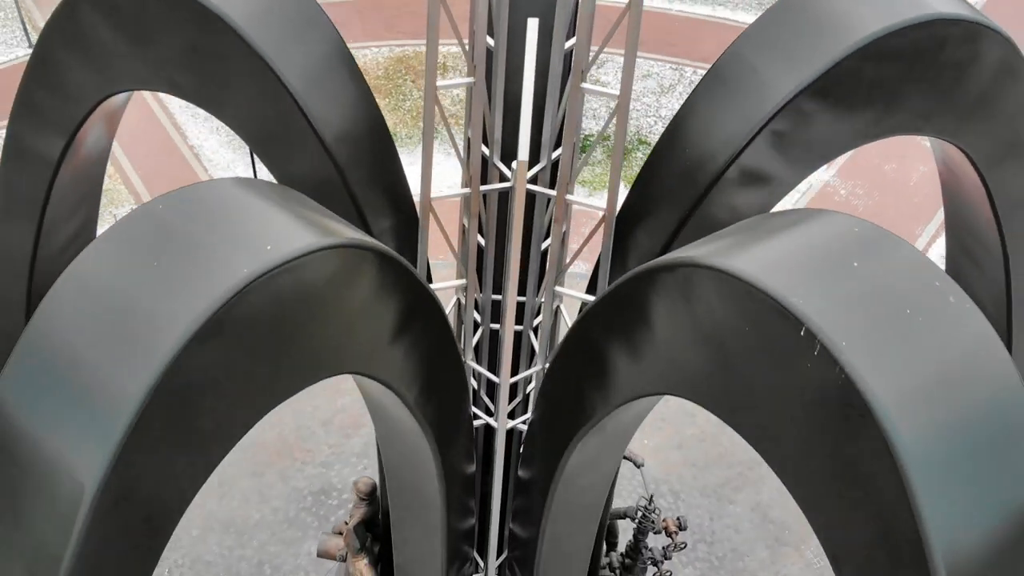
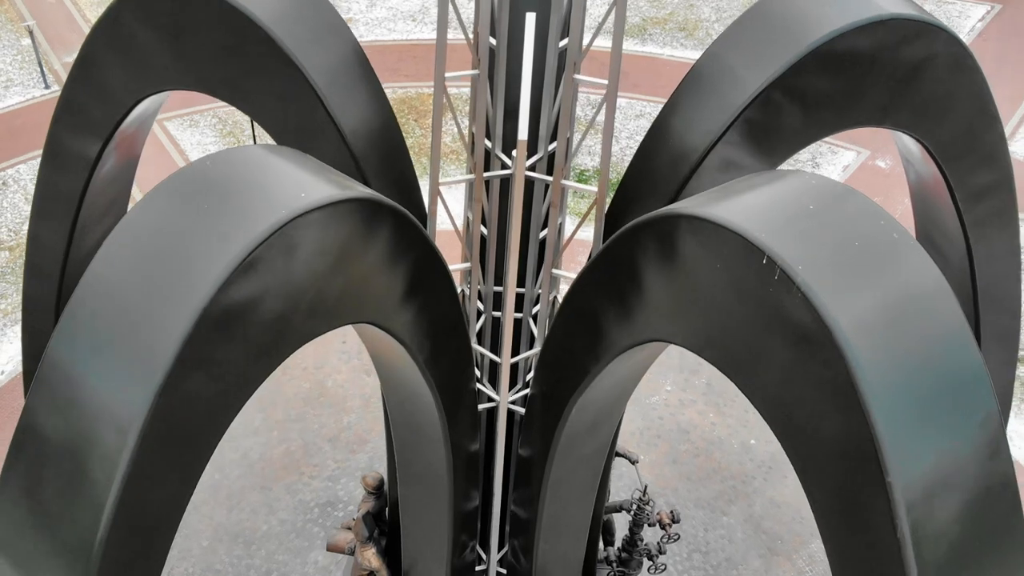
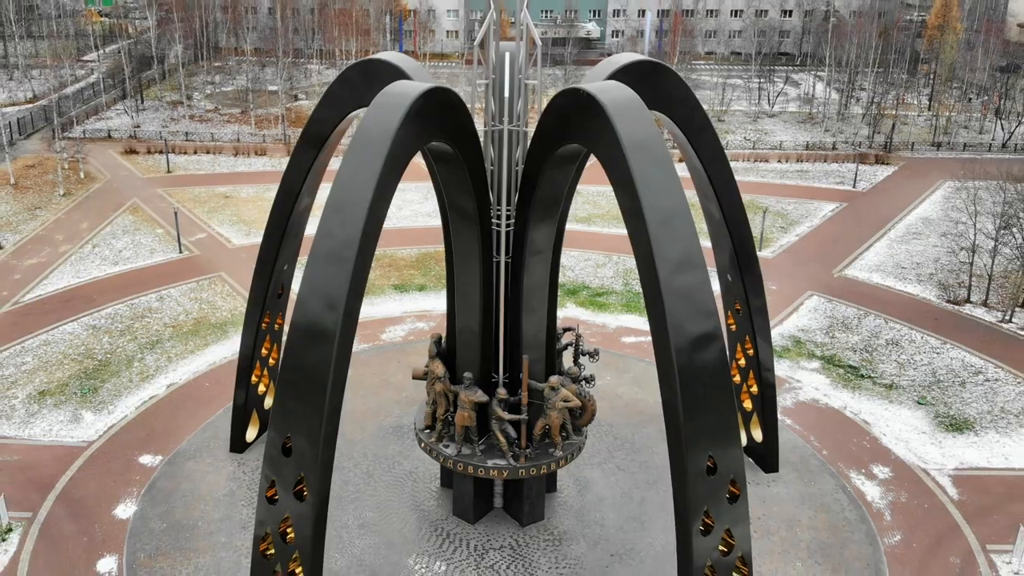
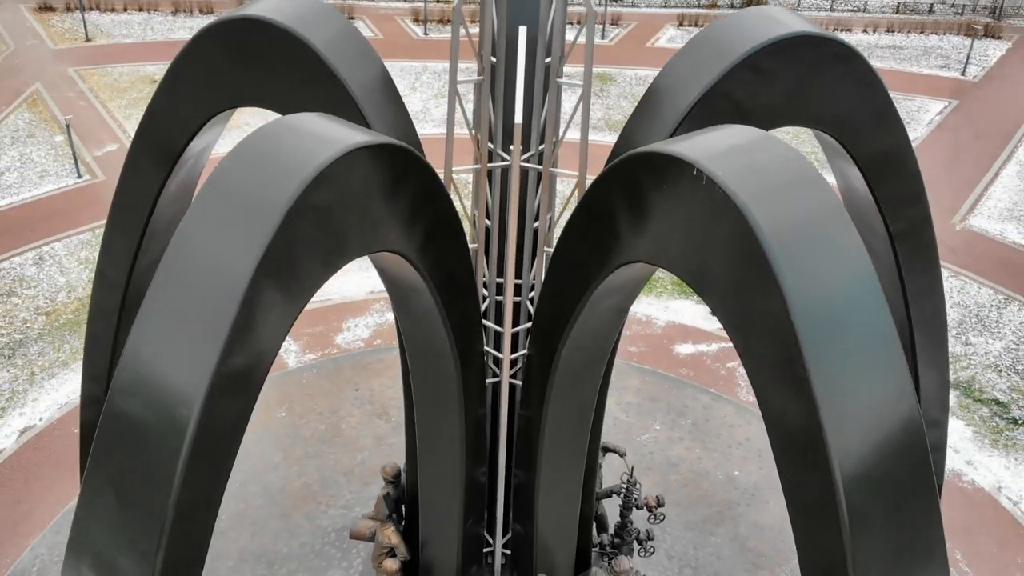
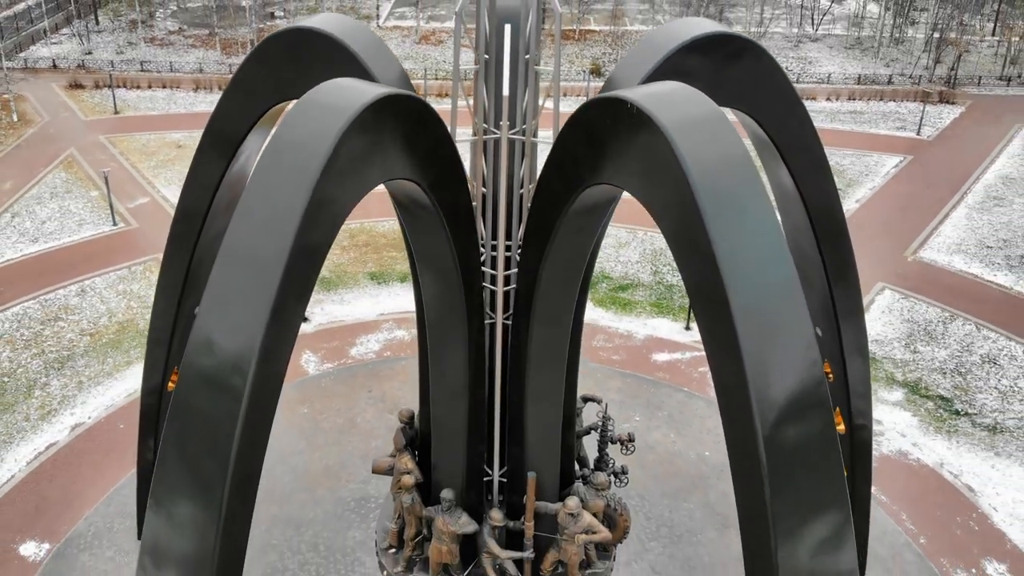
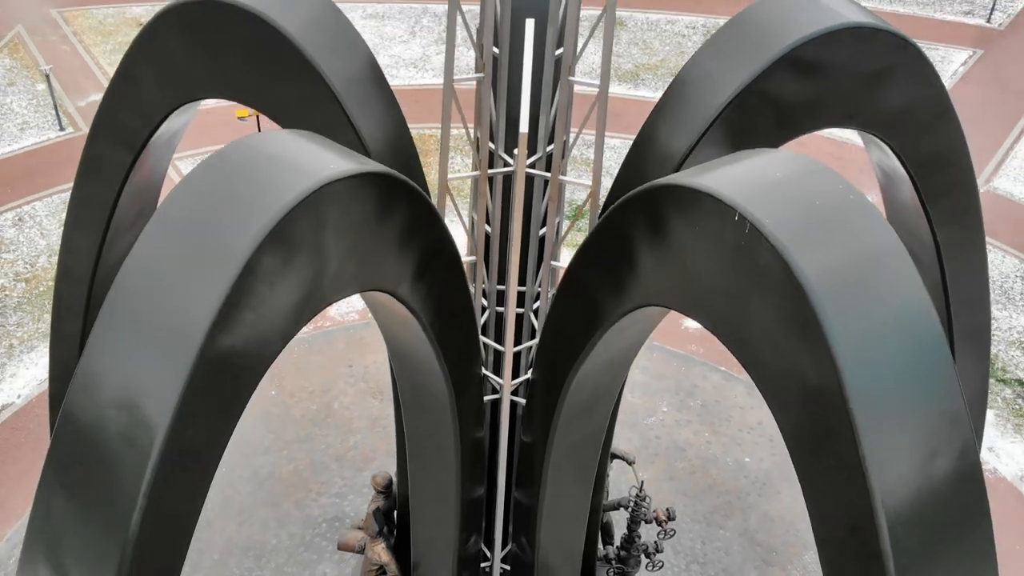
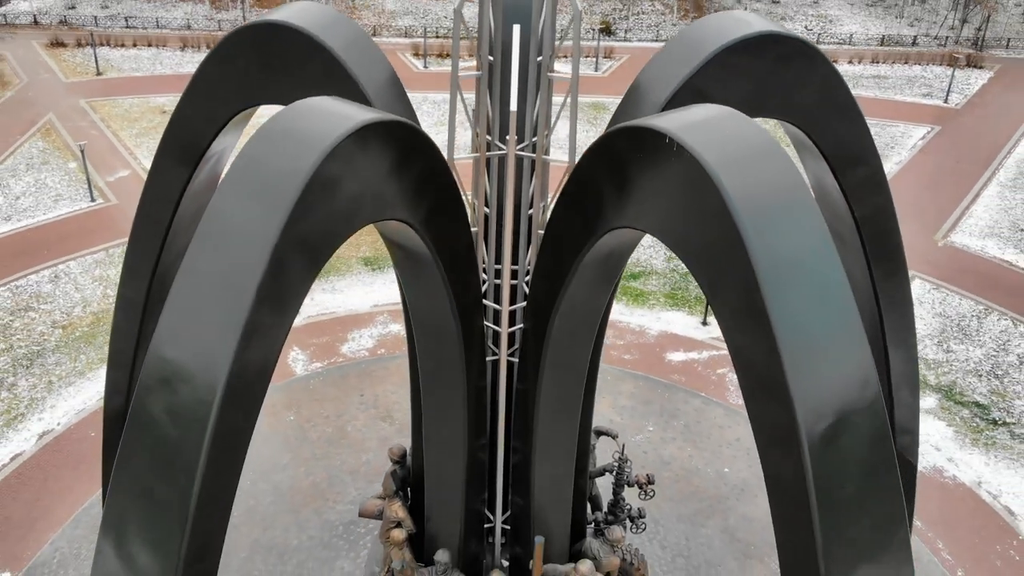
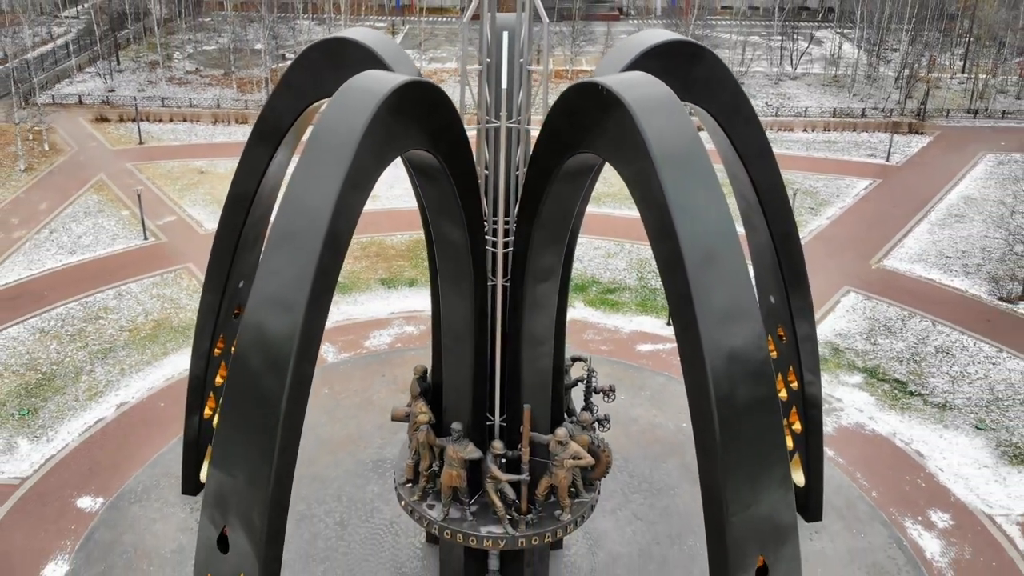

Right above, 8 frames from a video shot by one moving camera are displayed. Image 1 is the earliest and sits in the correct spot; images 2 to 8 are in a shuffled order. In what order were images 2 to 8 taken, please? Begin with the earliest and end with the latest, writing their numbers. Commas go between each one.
2, 6, 4, 7, 5, 8, 3
